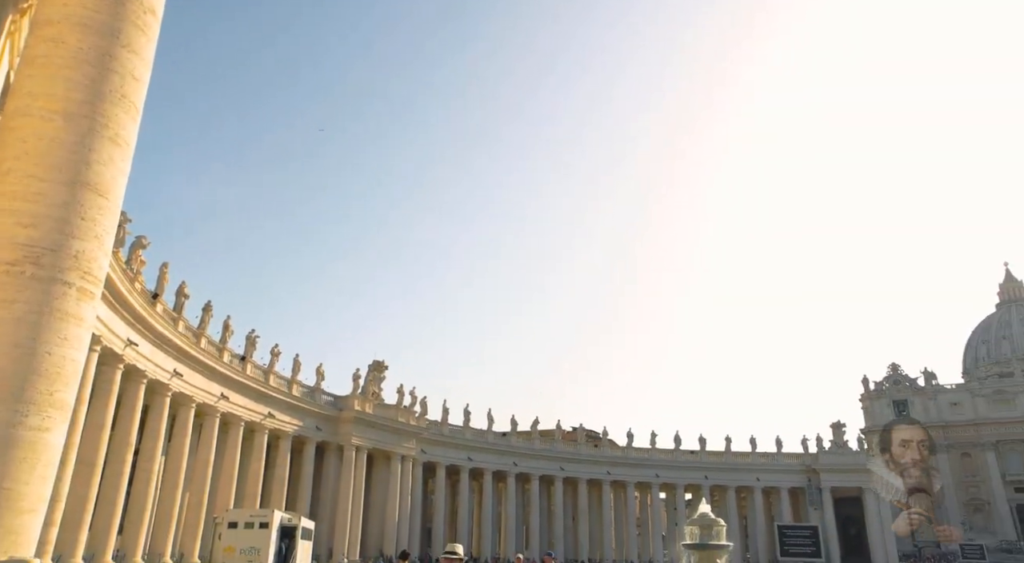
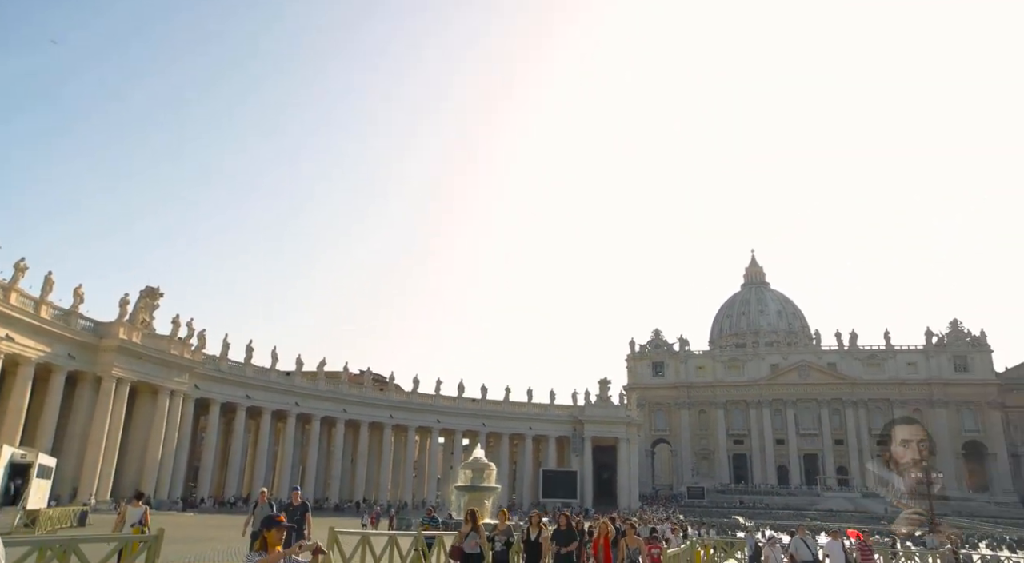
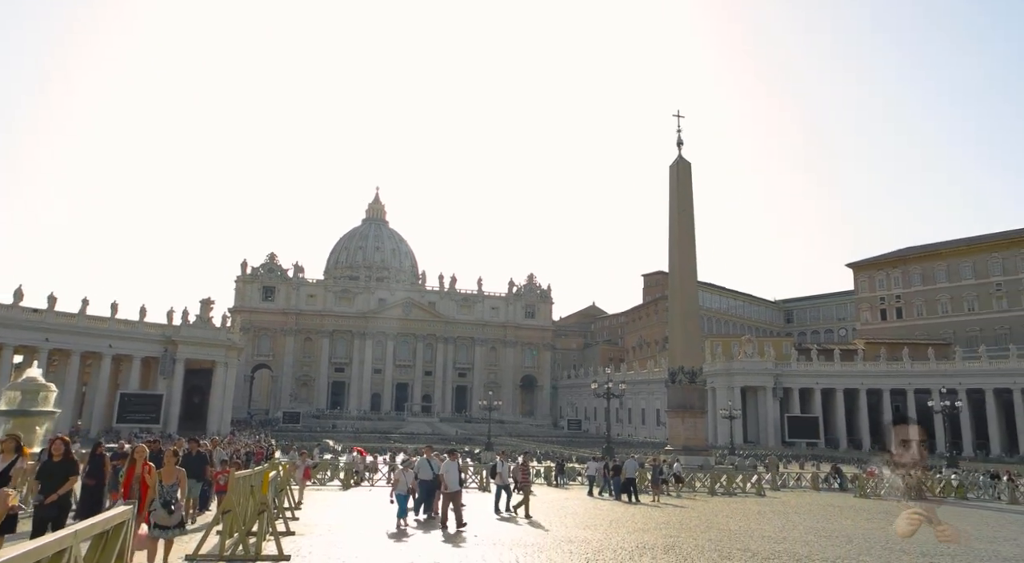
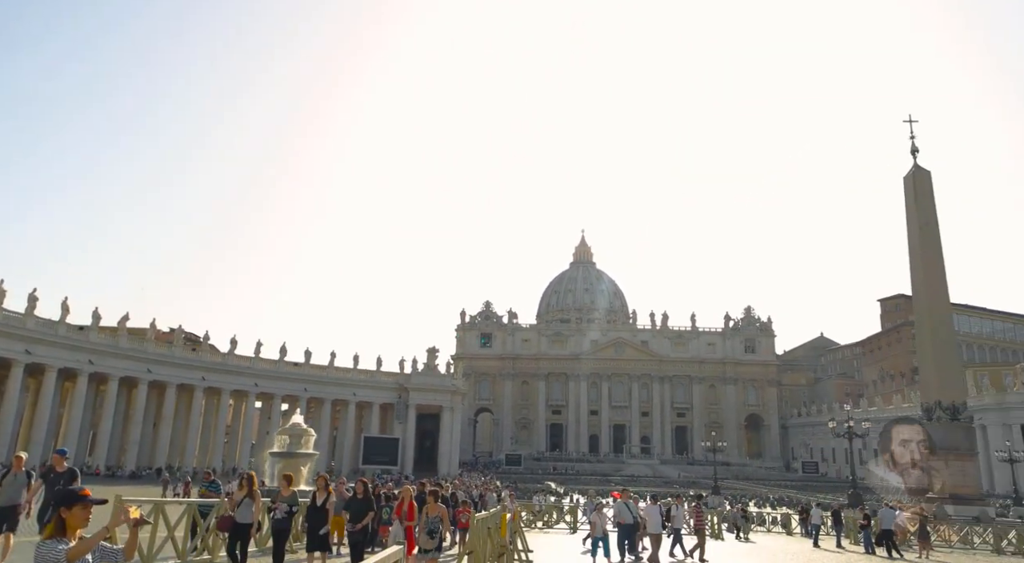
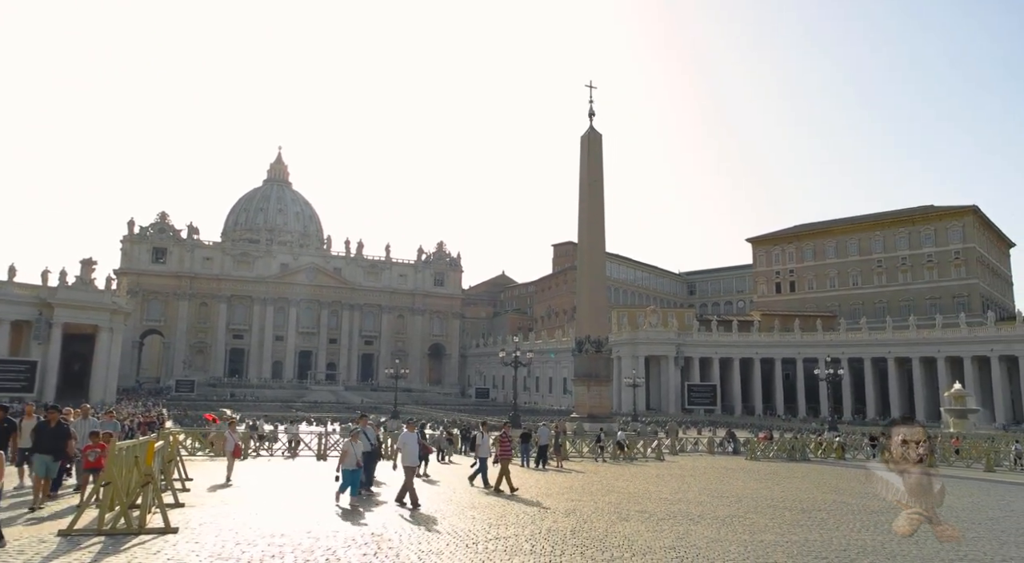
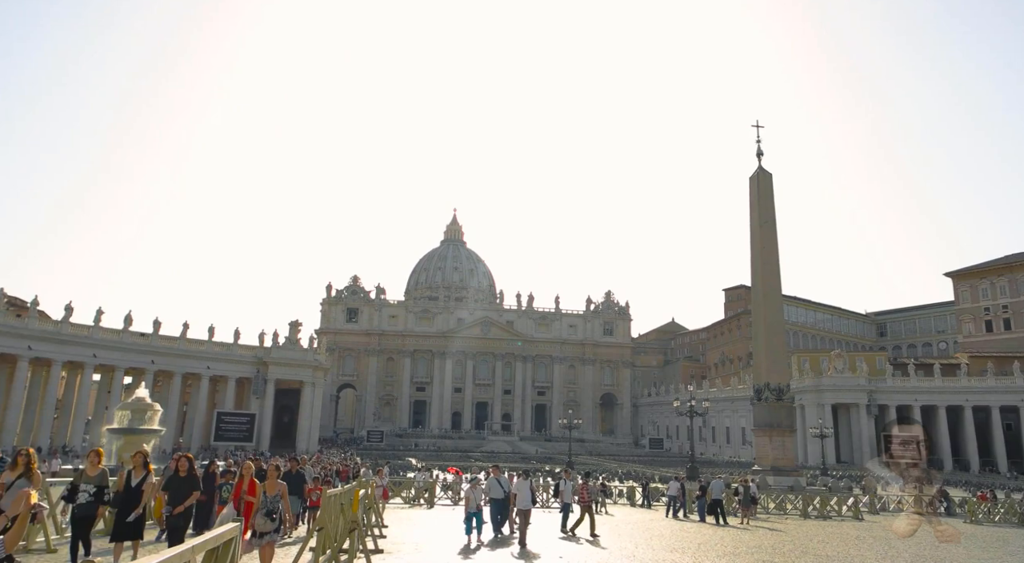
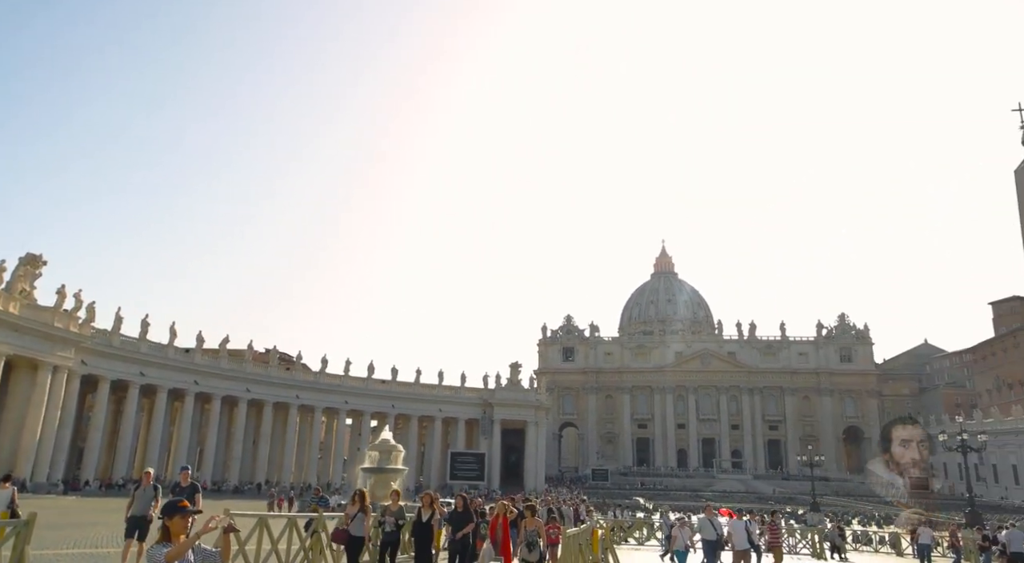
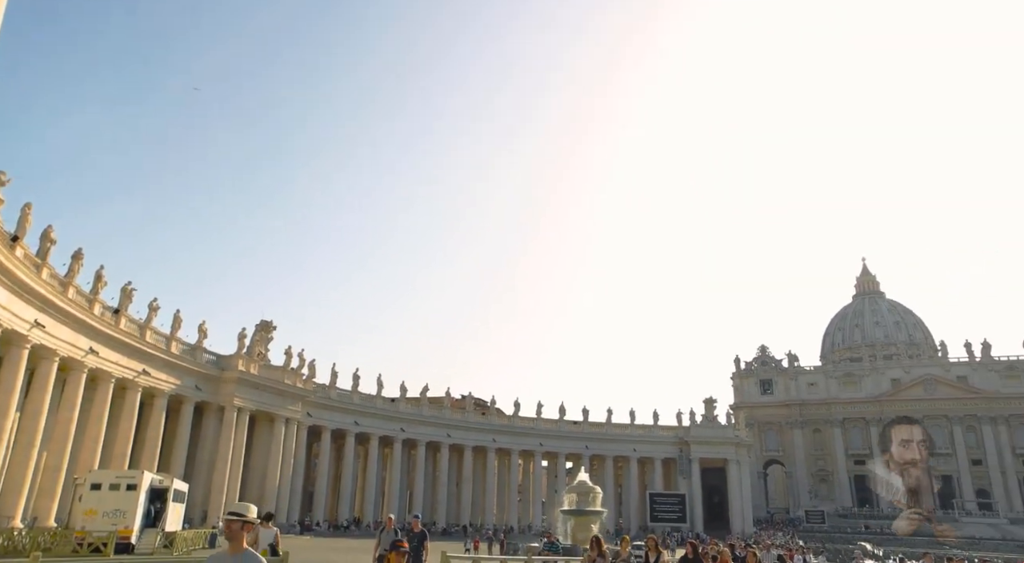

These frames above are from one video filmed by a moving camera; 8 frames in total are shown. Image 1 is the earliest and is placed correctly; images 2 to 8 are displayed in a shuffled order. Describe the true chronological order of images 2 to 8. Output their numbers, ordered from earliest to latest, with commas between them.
8, 2, 7, 4, 6, 3, 5
